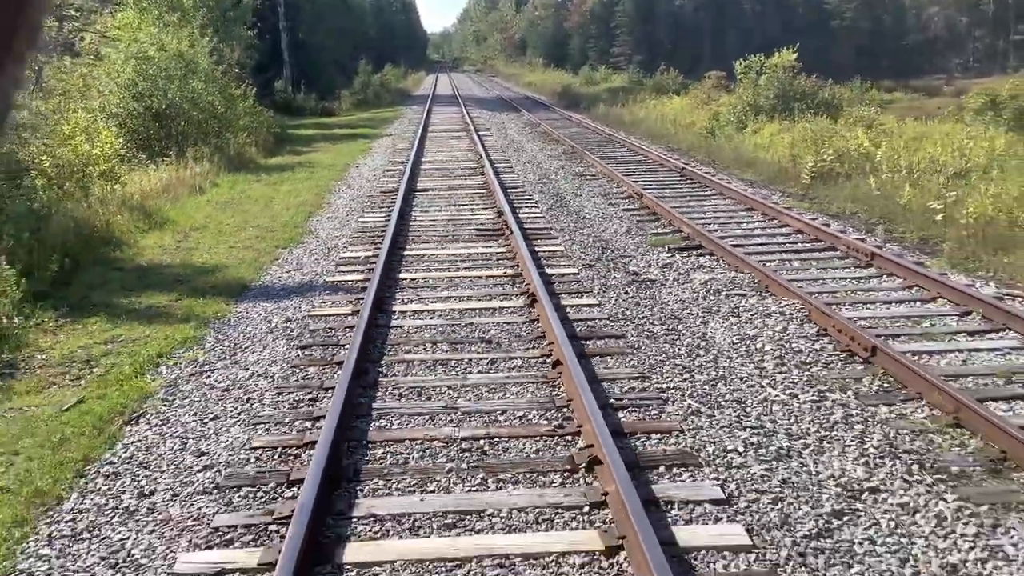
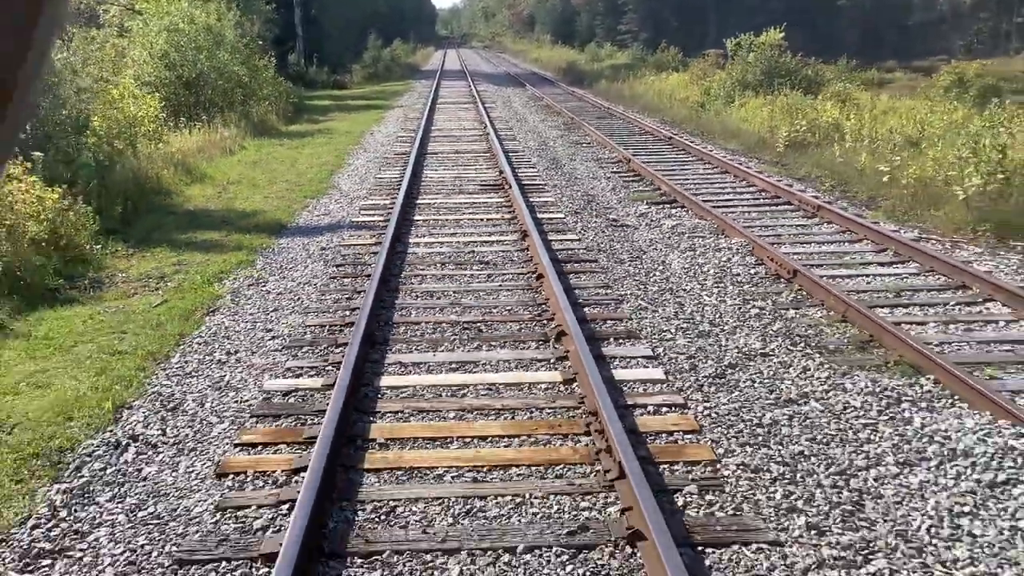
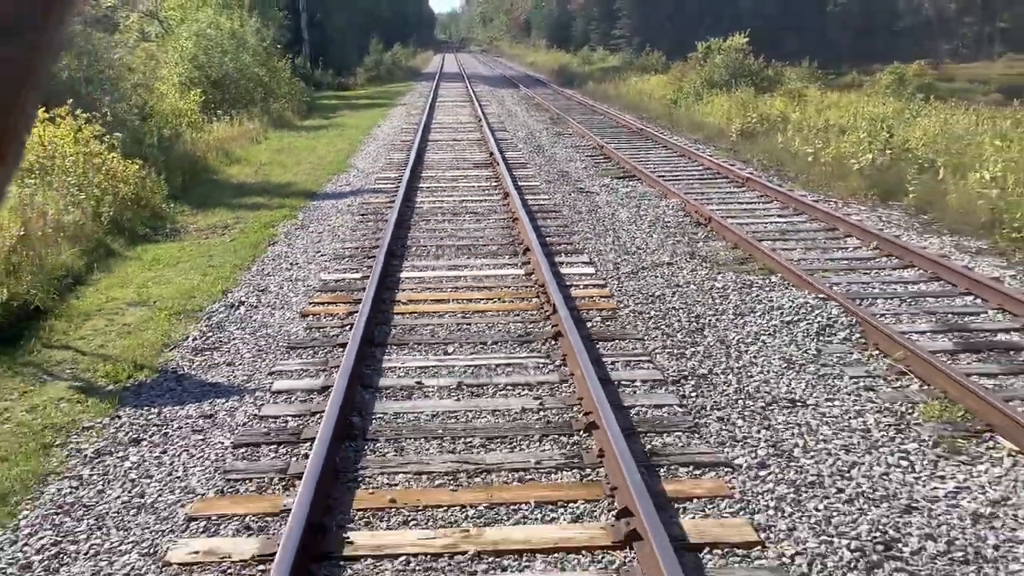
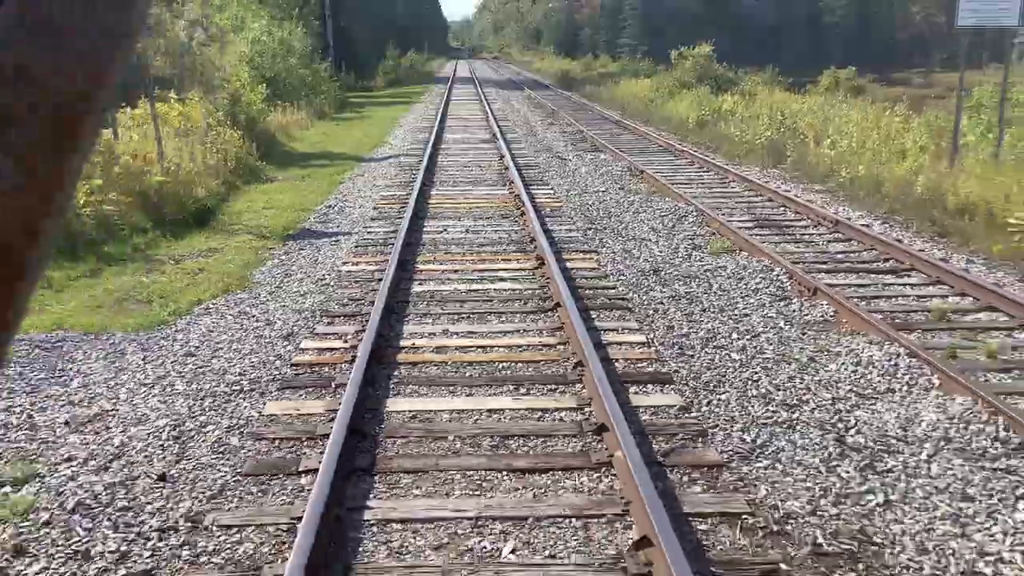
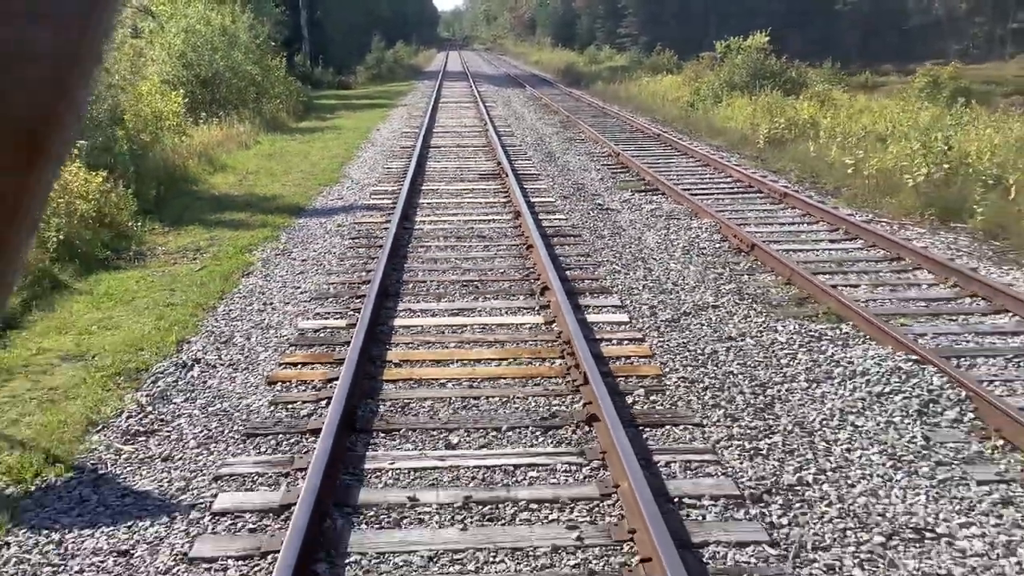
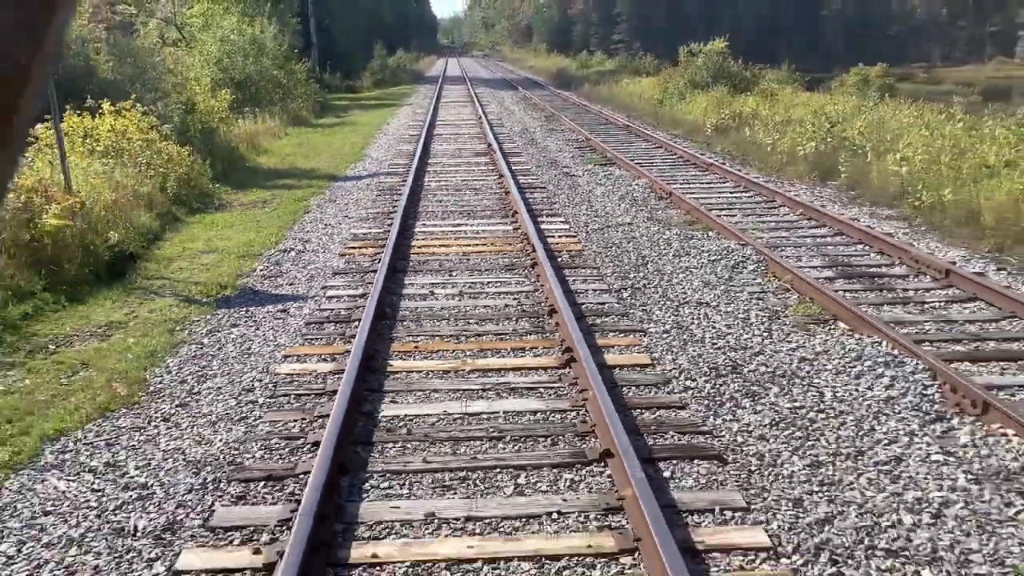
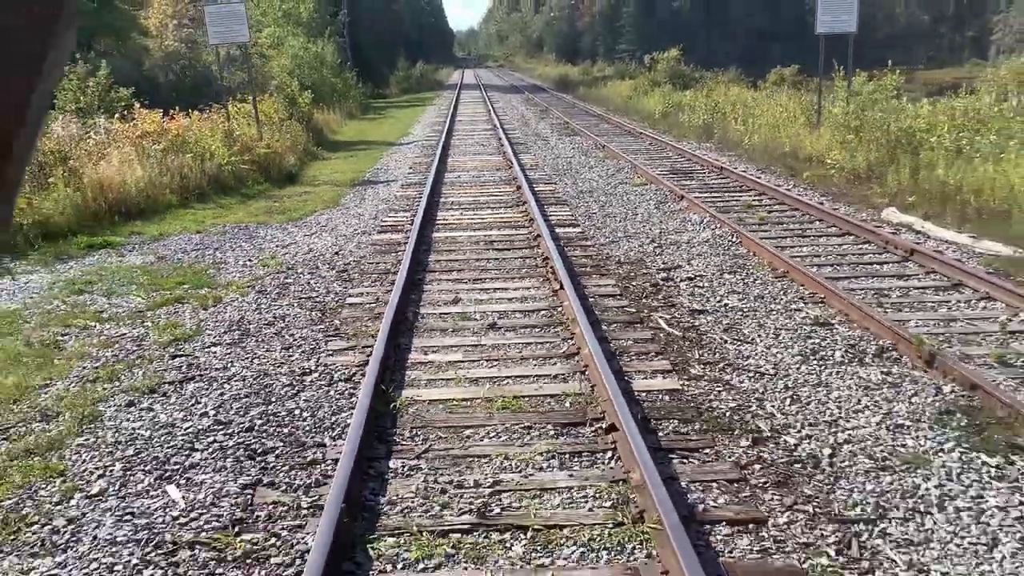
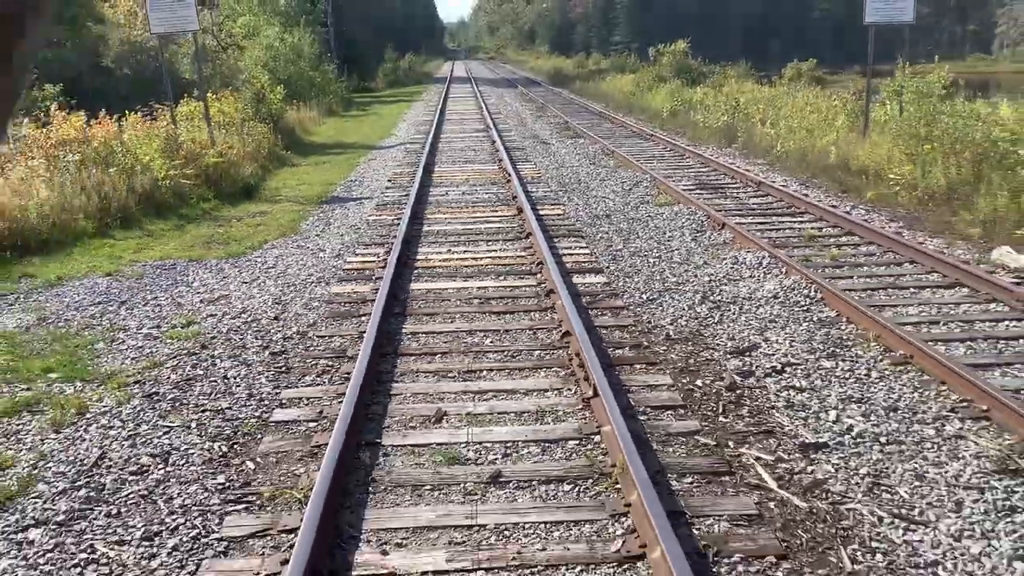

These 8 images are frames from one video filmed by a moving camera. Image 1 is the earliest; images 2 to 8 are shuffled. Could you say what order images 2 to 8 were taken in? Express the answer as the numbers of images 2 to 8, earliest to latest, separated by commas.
2, 5, 3, 6, 4, 8, 7
